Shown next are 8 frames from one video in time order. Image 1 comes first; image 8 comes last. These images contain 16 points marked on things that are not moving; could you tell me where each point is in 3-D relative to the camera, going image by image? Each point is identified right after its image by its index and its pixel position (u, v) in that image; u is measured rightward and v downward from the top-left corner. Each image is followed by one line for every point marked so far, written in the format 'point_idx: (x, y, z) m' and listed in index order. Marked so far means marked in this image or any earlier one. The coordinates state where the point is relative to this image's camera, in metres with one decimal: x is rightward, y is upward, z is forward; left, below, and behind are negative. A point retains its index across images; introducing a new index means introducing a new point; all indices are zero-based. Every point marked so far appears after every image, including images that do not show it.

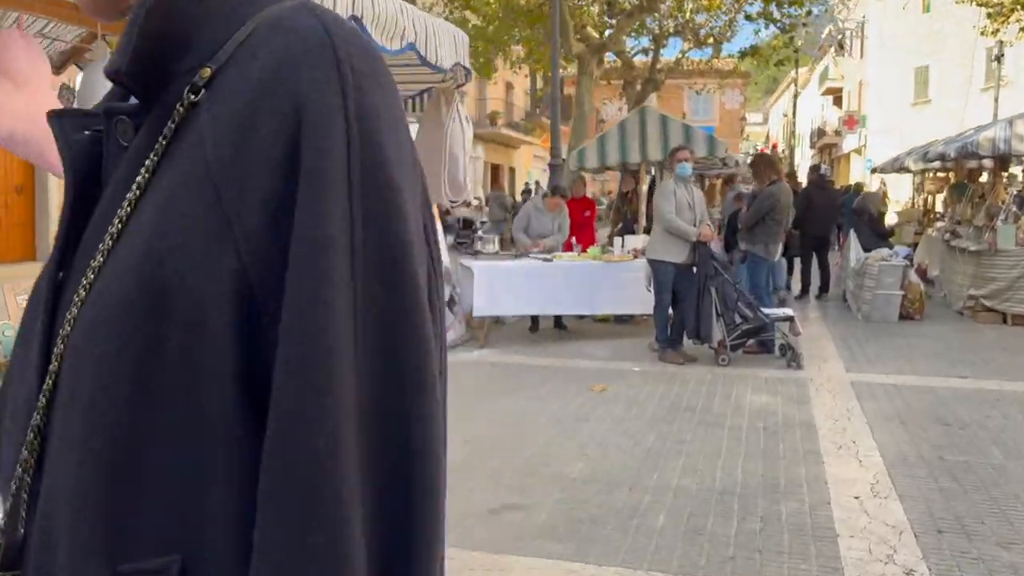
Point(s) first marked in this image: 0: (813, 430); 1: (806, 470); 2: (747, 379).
0: (+2.0, -0.9, +5.4) m
1: (+1.6, -1.0, +4.6) m
2: (+1.9, -0.7, +6.8) m
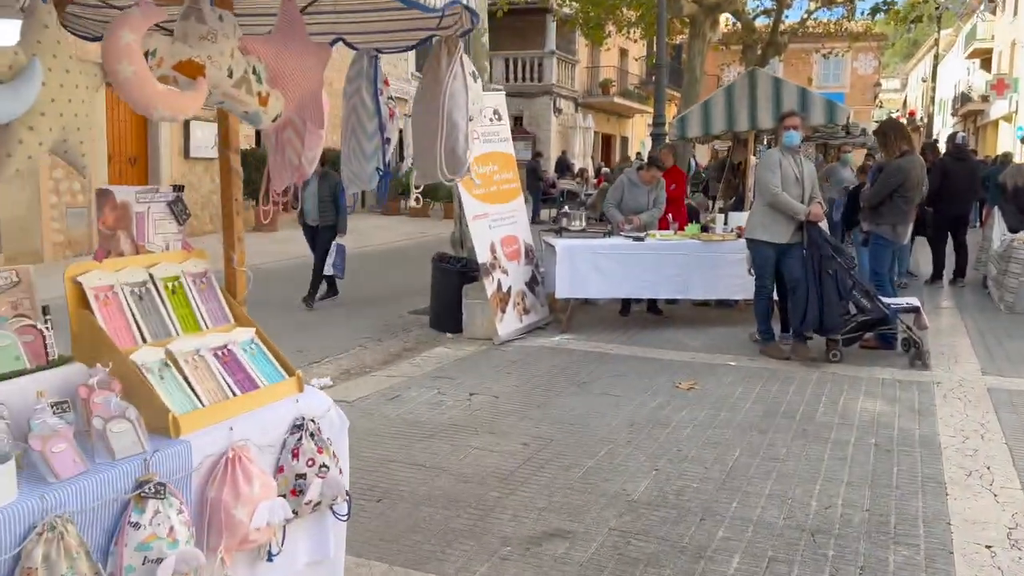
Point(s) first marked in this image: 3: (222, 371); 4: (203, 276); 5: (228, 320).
0: (+2.3, -0.9, +4.5) m
1: (+1.9, -1.0, +3.8) m
2: (+2.5, -0.7, +5.9) m
3: (-0.8, -0.2, +2.4) m
4: (-1.0, 0.0, +2.6) m
5: (-0.9, -0.1, +2.6) m
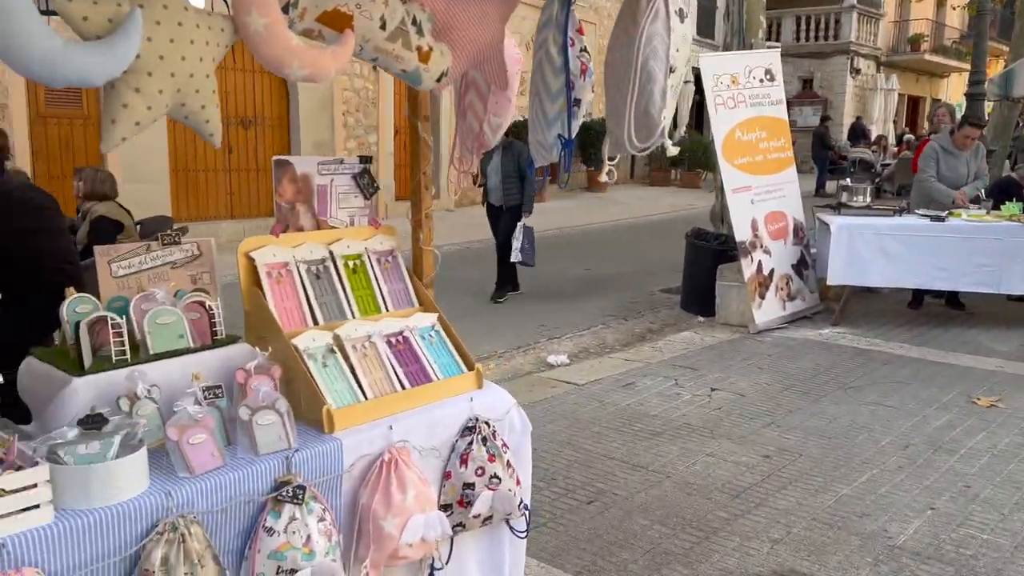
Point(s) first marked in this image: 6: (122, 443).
0: (+3.3, -0.9, +3.2) m
1: (+2.7, -1.0, +2.7) m
2: (+4.0, -0.7, +4.5) m
3: (-0.3, -0.2, +2.2) m
4: (-0.4, +0.1, +2.4) m
5: (-0.3, 0.0, +2.4) m
6: (-0.8, -0.3, +1.7) m
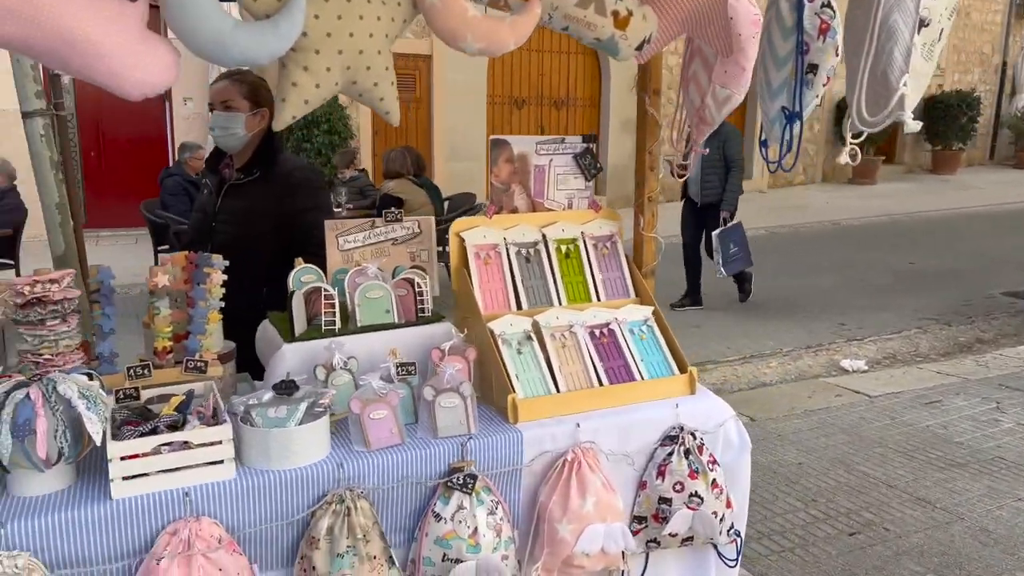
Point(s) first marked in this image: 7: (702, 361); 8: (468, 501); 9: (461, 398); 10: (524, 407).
0: (+3.9, -1.1, +1.7) m
1: (+3.1, -1.2, +1.4) m
2: (+5.0, -0.9, +2.6) m
3: (+0.2, -0.2, +2.0) m
4: (+0.3, +0.1, +2.3) m
5: (+0.3, 0.0, +2.3) m
6: (-0.4, -0.3, +1.7) m
7: (+1.3, -0.5, +5.7) m
8: (-0.1, -0.4, +1.7) m
9: (-0.1, -0.2, +1.8) m
10: (0.0, -0.3, +1.9) m
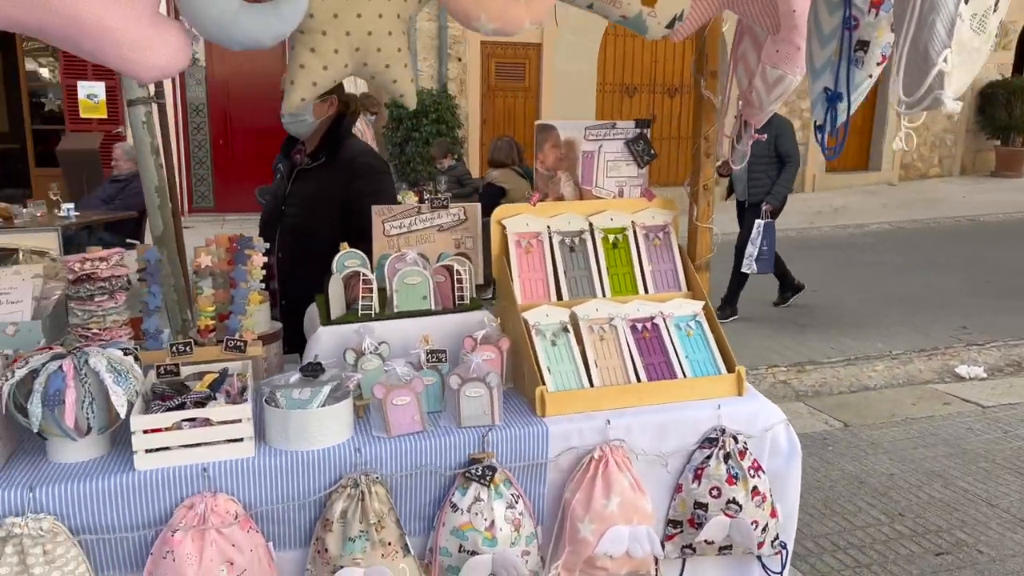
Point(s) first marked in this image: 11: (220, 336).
0: (+3.9, -1.2, +1.1) m
1: (+3.1, -1.3, +0.9) m
2: (+5.1, -1.0, +1.8) m
3: (+0.3, -0.1, +2.0) m
4: (+0.4, +0.2, +2.2) m
5: (+0.4, 0.0, +2.1) m
6: (-0.4, -0.2, +1.7) m
7: (+1.9, -0.5, +5.4) m
8: (-0.1, -0.4, +1.7) m
9: (-0.1, -0.2, +1.8) m
10: (+0.1, -0.2, +1.8) m
11: (-0.7, -0.1, +1.9) m
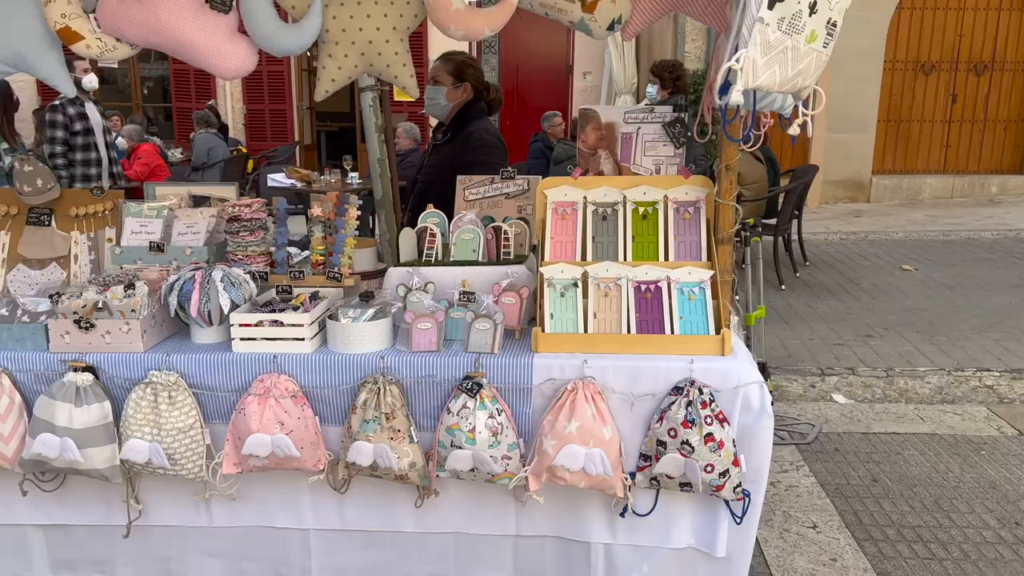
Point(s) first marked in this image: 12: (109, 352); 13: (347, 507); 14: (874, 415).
0: (+3.3, -1.4, +0.2) m
1: (+2.5, -1.4, +0.4) m
2: (+4.7, -1.3, +0.5) m
3: (+0.3, 0.0, +2.3) m
4: (+0.5, +0.2, +2.4) m
5: (+0.5, +0.1, +2.4) m
6: (-0.4, -0.1, +2.3) m
7: (+3.0, -0.5, +4.9) m
8: (-0.1, -0.3, +2.1) m
9: (-0.1, -0.1, +2.2) m
10: (+0.1, -0.1, +2.2) m
11: (-0.6, +0.1, +2.6) m
12: (-1.1, -0.2, +2.3) m
13: (-0.5, -0.6, +2.3) m
14: (+1.8, -0.6, +4.1) m
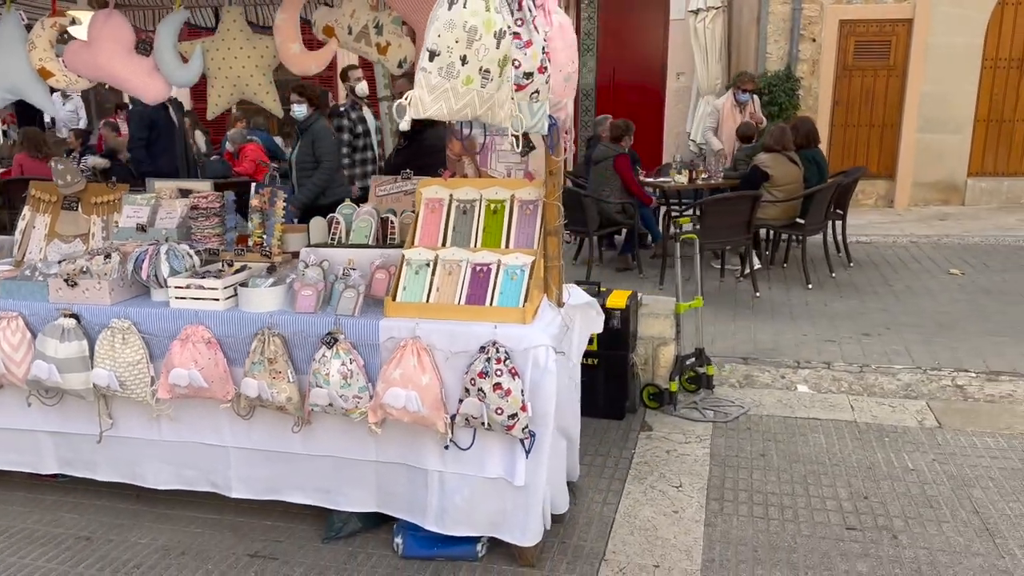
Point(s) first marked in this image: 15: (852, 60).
0: (+2.4, -1.5, +0.3) m
1: (+1.6, -1.4, +0.6) m
2: (+3.8, -1.4, +0.3) m
3: (-0.2, 0.0, +2.8) m
4: (+0.1, +0.3, +2.9) m
5: (+0.1, +0.1, +2.9) m
6: (-0.9, 0.0, +3.0) m
7: (+2.9, -0.5, +5.0) m
8: (-0.6, -0.2, +2.8) m
9: (-0.5, 0.0, +2.9) m
10: (-0.4, -0.1, +2.8) m
11: (-1.0, +0.2, +3.3) m
12: (-1.6, -0.1, +3.1) m
13: (-0.9, -0.5, +3.0) m
14: (+1.6, -0.6, +4.4) m
15: (+4.6, +3.1, +11.2) m
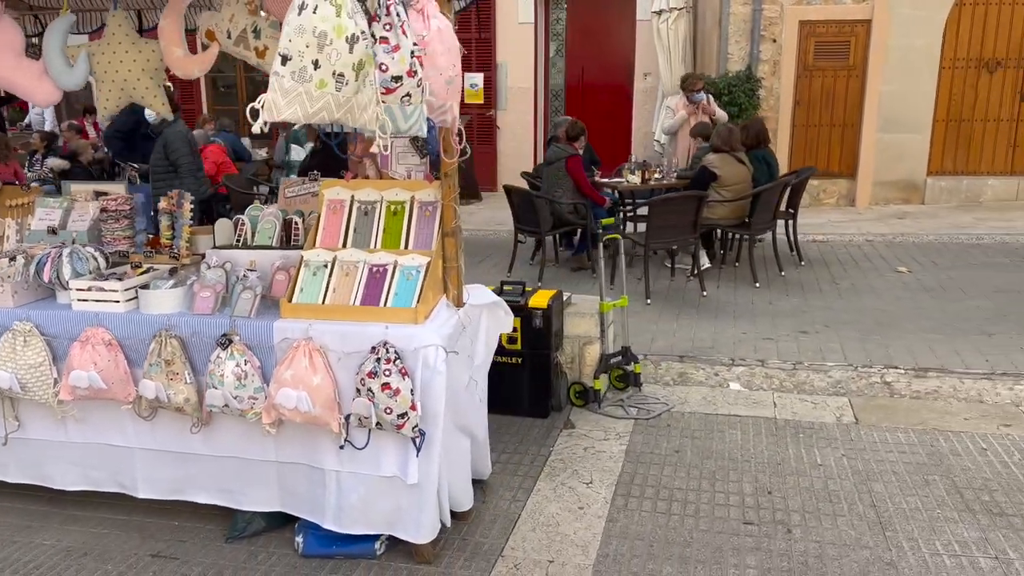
0: (+2.0, -1.4, +0.3) m
1: (+1.2, -1.4, +0.6) m
2: (+3.5, -1.4, +0.4) m
3: (-0.5, 0.0, +2.9) m
4: (-0.3, +0.3, +3.0) m
5: (-0.3, +0.1, +2.9) m
6: (-1.2, 0.0, +3.0) m
7: (+2.5, -0.5, +5.0) m
8: (-1.0, -0.2, +2.8) m
9: (-0.9, 0.0, +2.9) m
10: (-0.8, -0.1, +2.8) m
11: (-1.4, +0.2, +3.3) m
12: (-1.9, -0.1, +3.1) m
13: (-1.3, -0.5, +3.0) m
14: (+1.2, -0.6, +4.5) m
15: (+4.1, +3.1, +11.3) m
